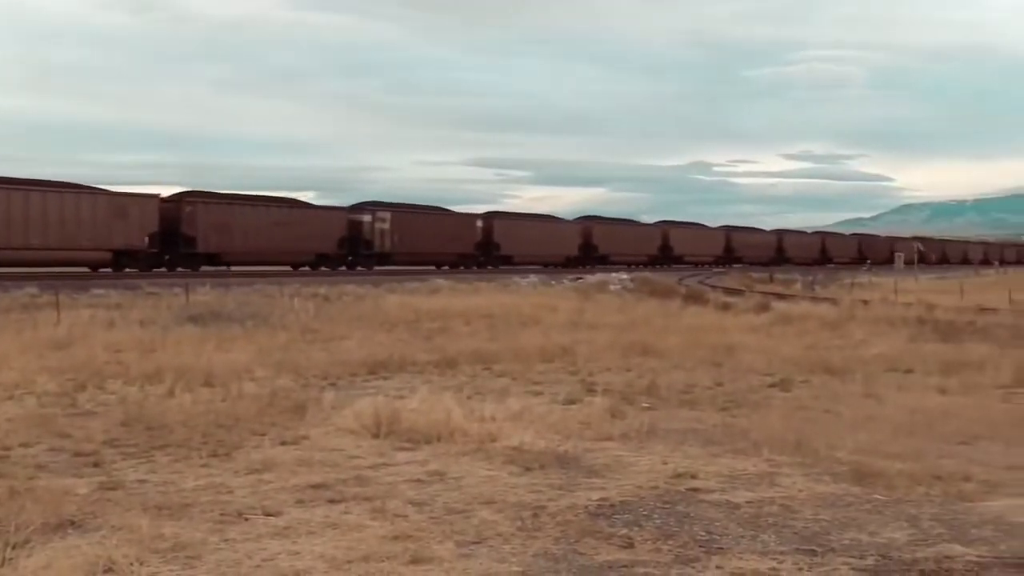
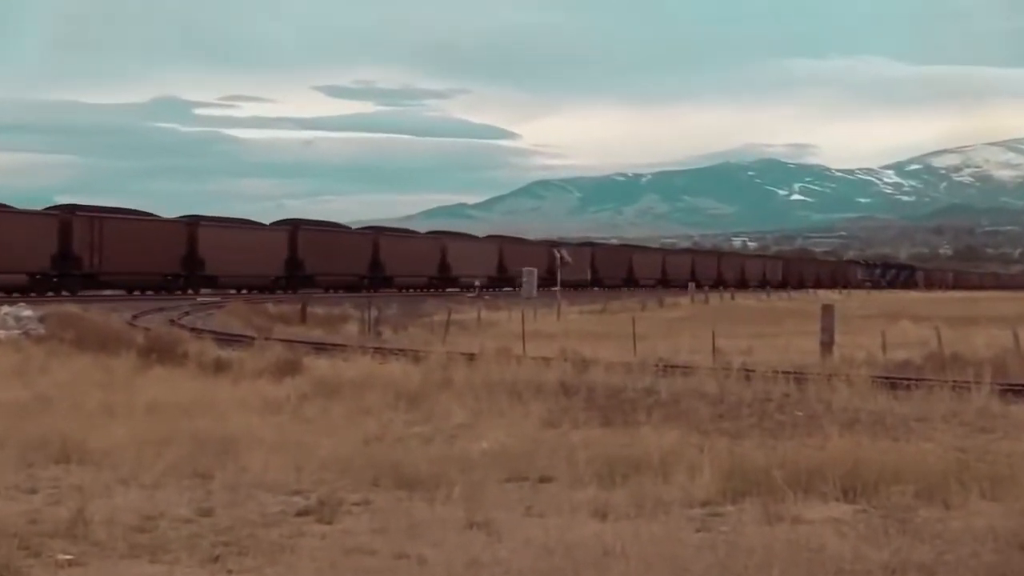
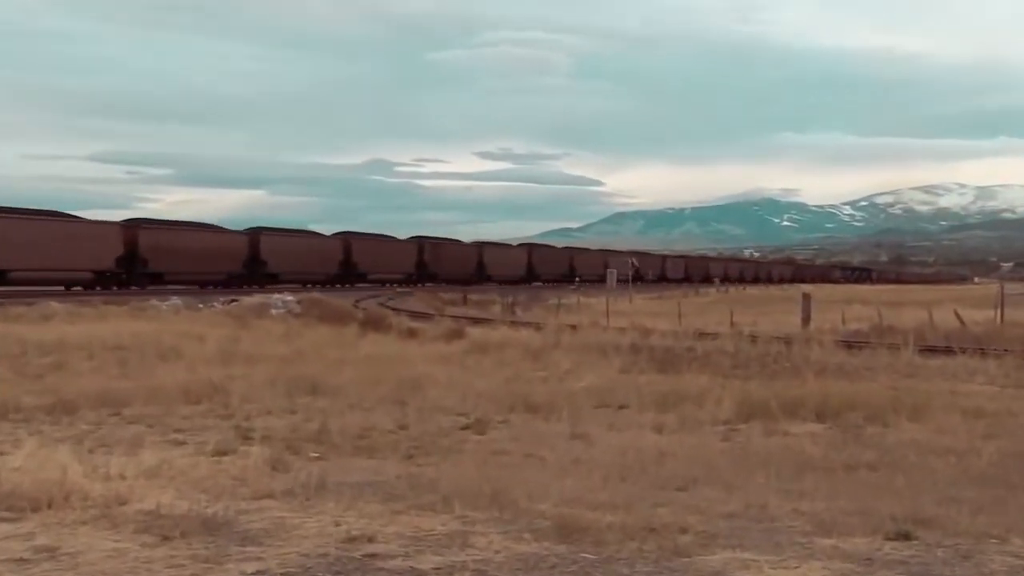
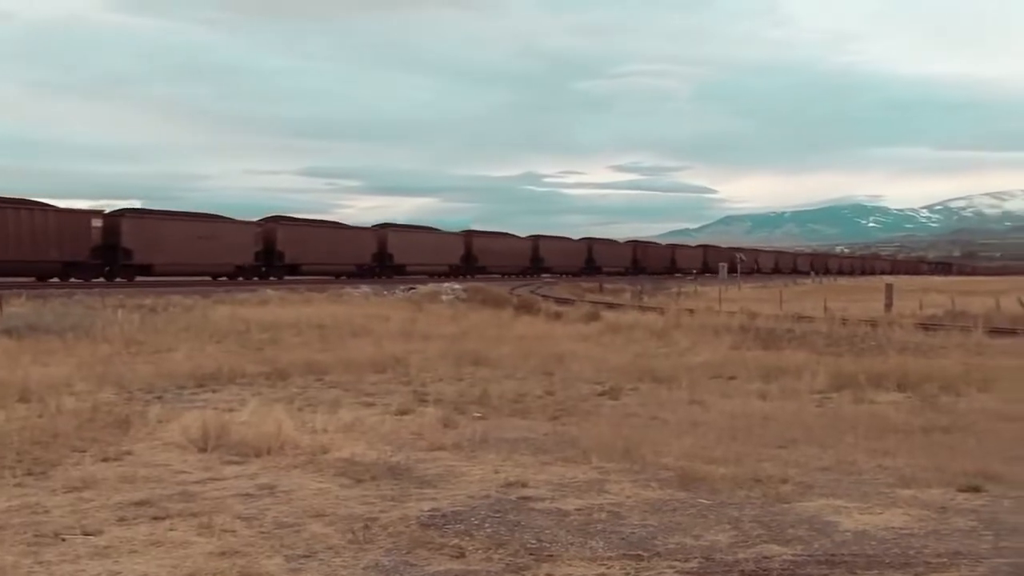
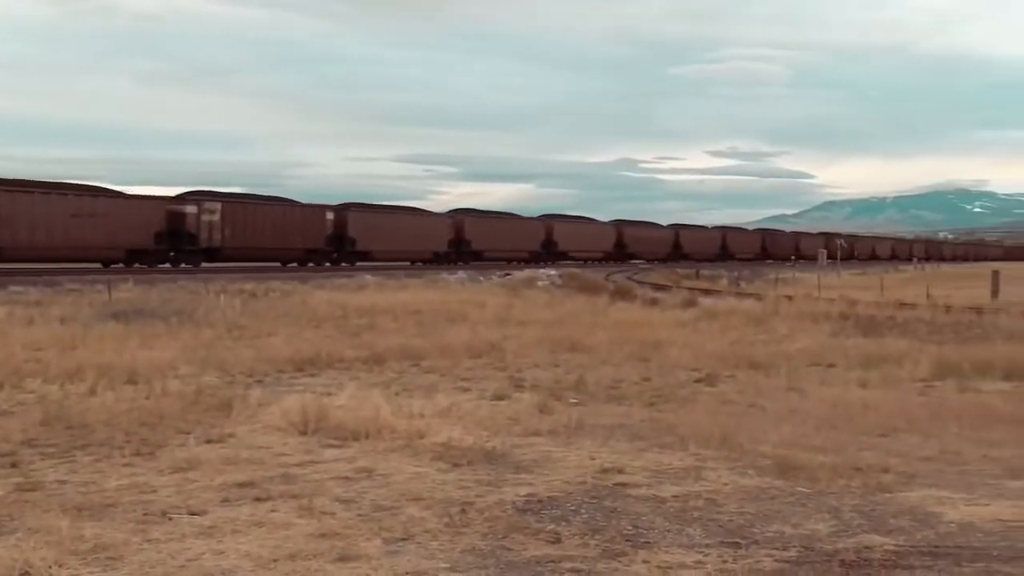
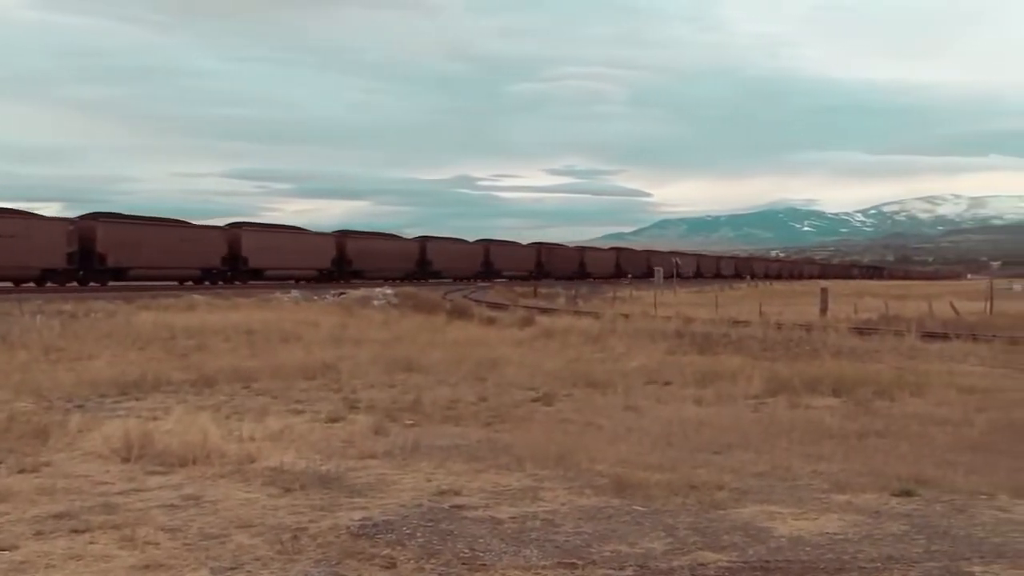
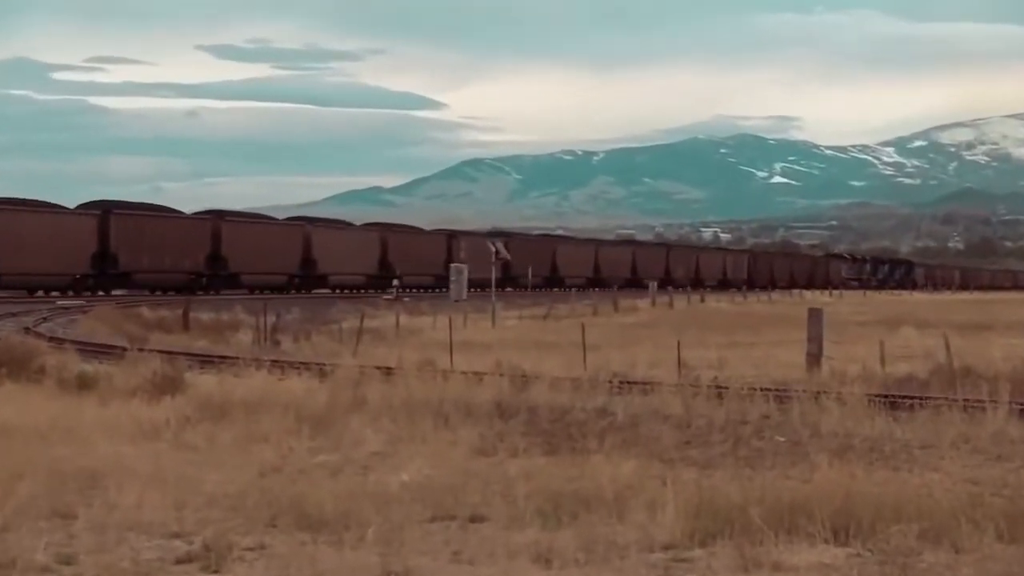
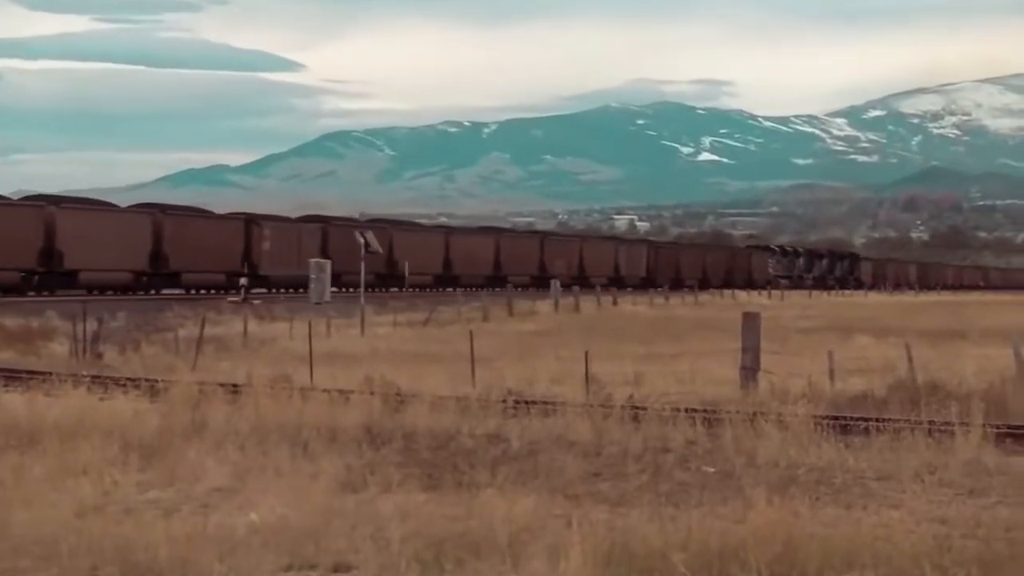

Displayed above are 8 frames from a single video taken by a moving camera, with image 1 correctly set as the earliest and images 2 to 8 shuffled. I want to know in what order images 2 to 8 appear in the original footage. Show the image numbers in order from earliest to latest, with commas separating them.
5, 4, 6, 3, 2, 7, 8
